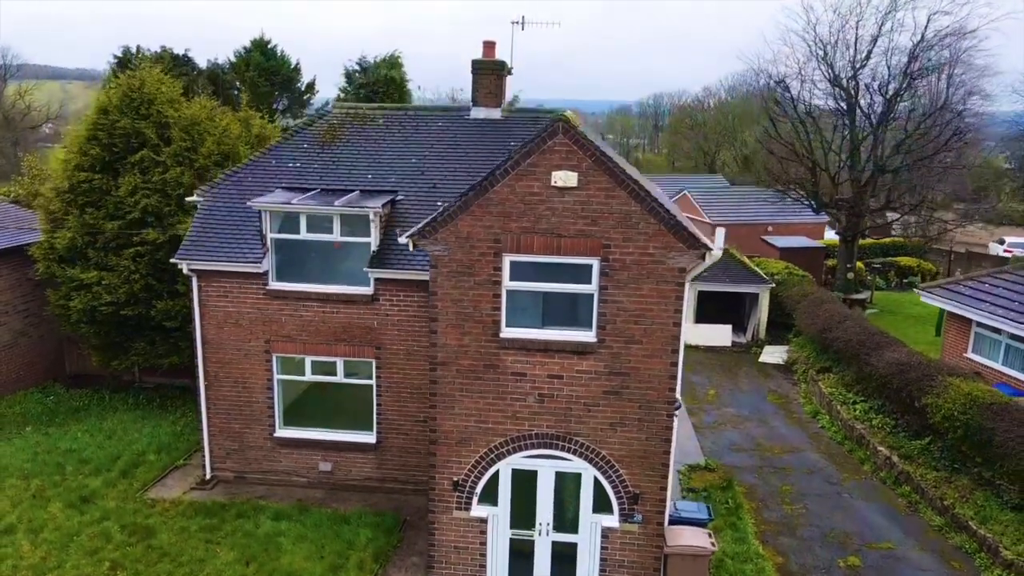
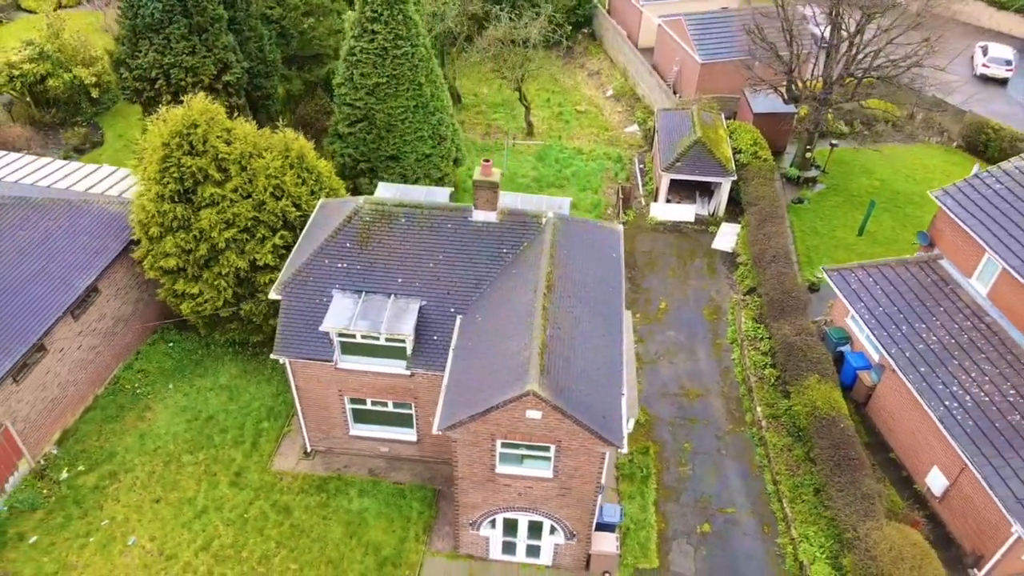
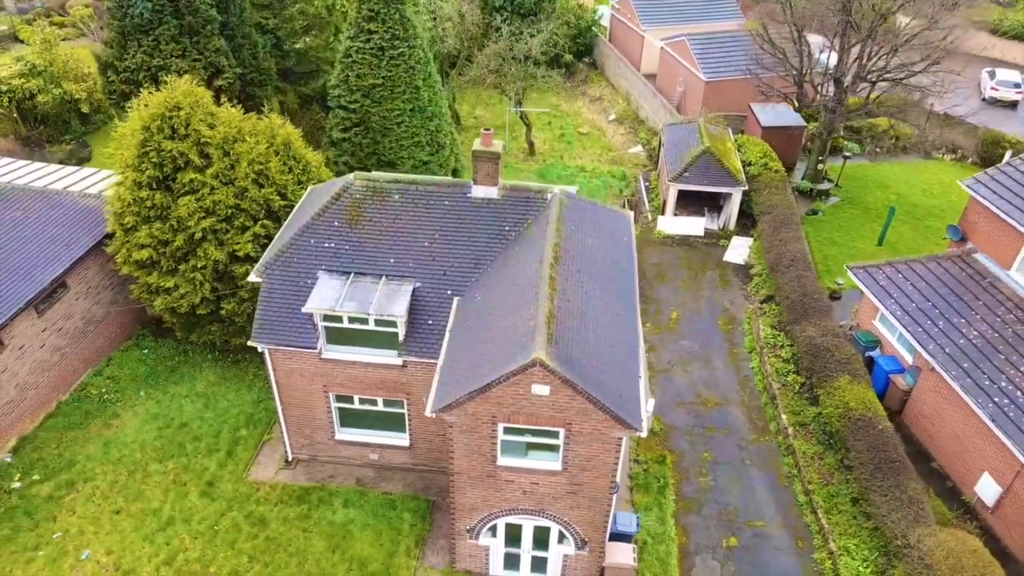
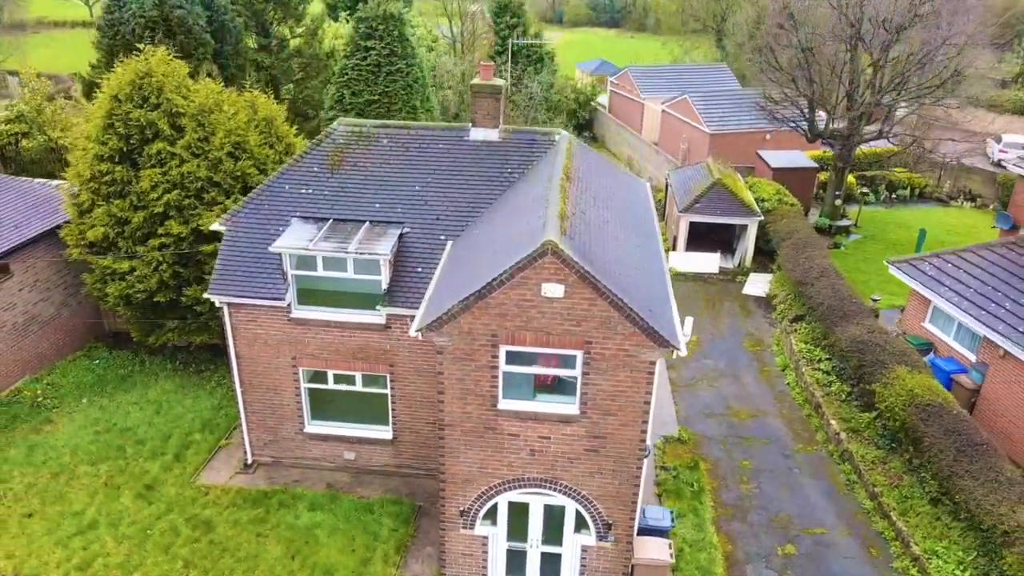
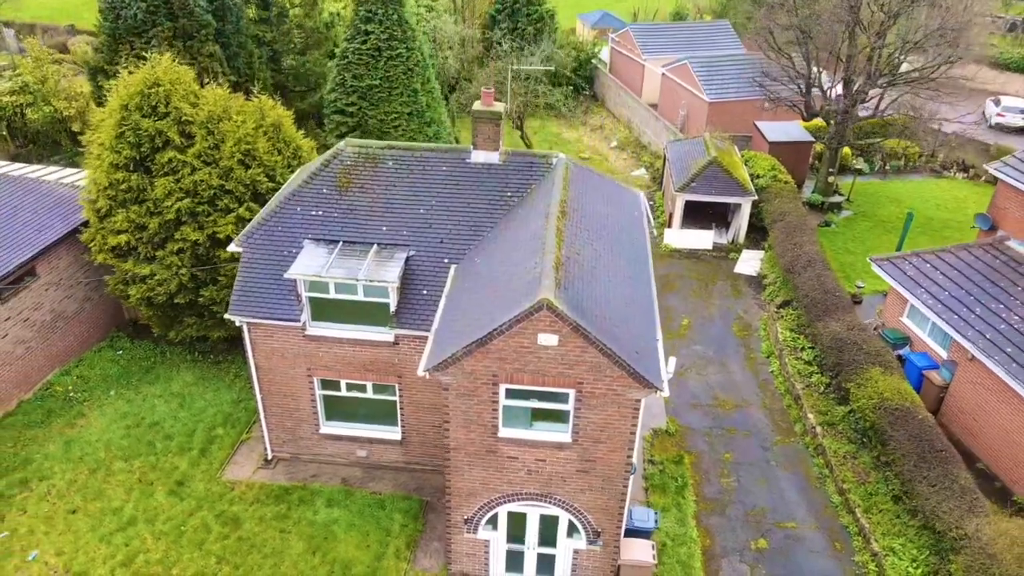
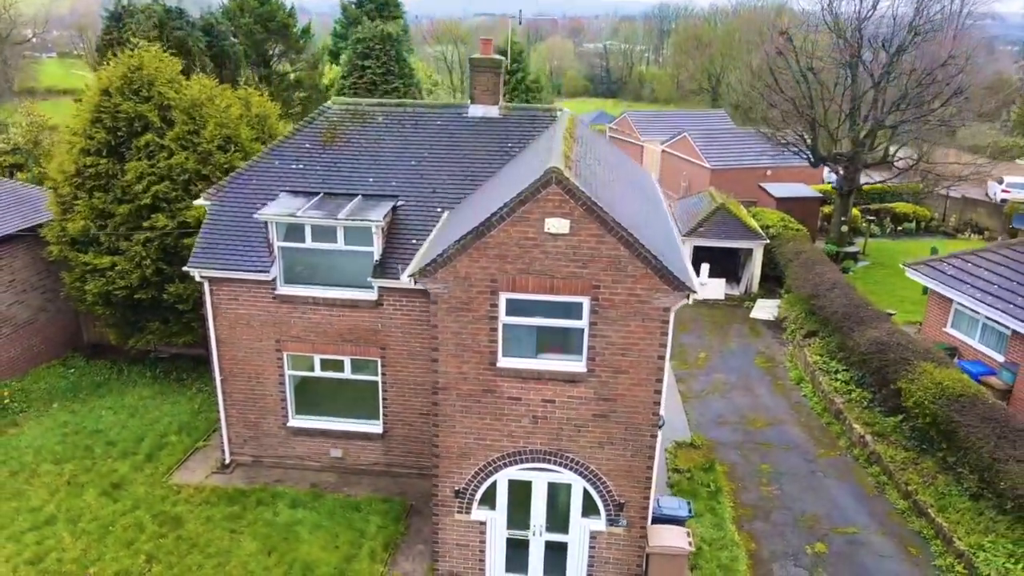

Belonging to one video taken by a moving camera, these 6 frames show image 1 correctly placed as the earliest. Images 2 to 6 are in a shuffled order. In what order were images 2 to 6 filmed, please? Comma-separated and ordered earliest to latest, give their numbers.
6, 4, 5, 3, 2
